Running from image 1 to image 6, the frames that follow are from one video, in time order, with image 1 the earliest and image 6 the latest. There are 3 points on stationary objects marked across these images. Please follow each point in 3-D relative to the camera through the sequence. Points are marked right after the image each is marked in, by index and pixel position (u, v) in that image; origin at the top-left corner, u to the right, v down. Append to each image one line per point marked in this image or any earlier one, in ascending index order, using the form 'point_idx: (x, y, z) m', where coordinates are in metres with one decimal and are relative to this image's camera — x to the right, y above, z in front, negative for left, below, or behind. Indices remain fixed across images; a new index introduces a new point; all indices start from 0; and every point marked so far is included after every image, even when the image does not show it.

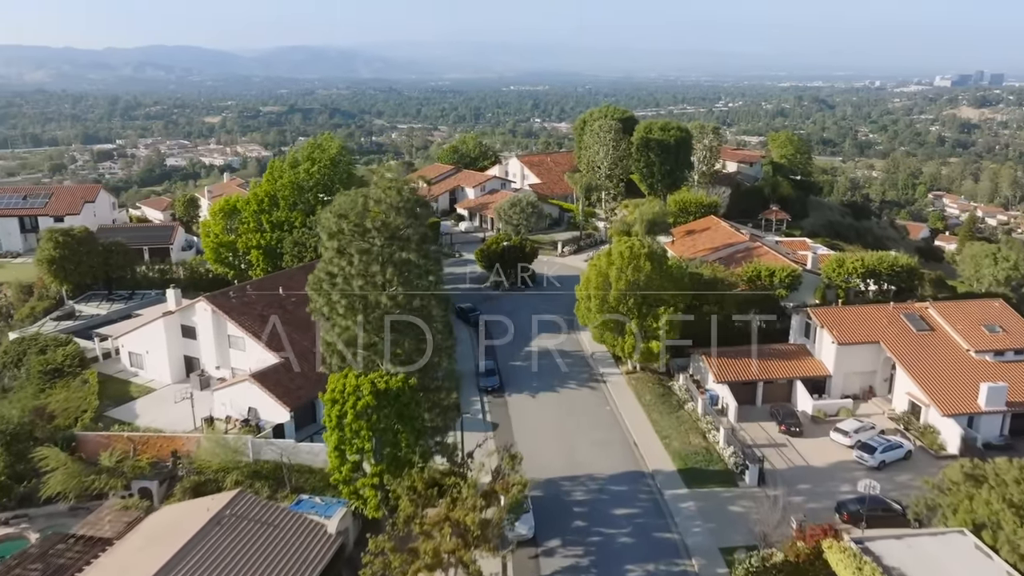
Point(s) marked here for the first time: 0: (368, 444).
0: (-3.7, -4.0, +19.8) m
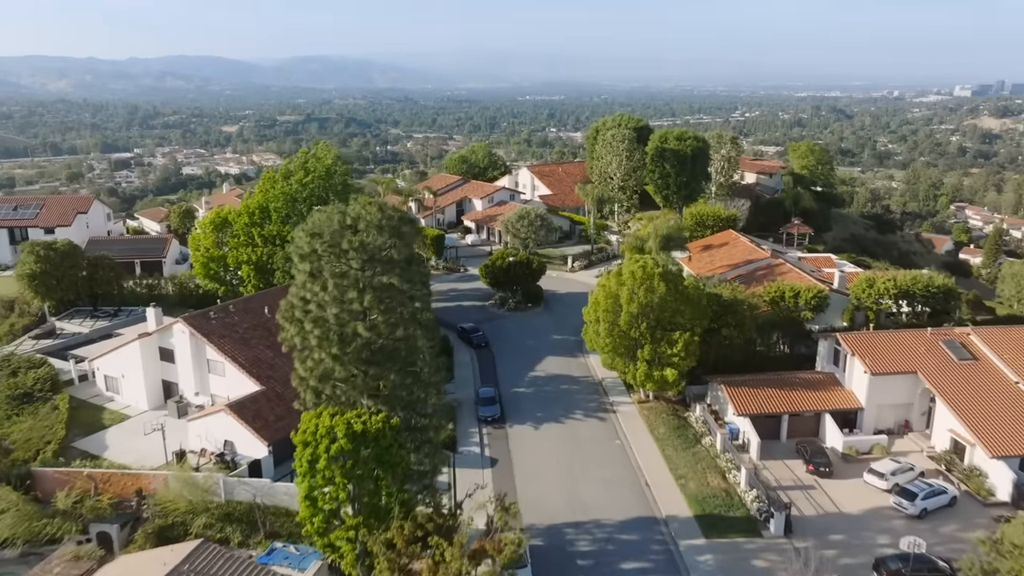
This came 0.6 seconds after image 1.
0: (-3.8, -4.6, +17.5) m
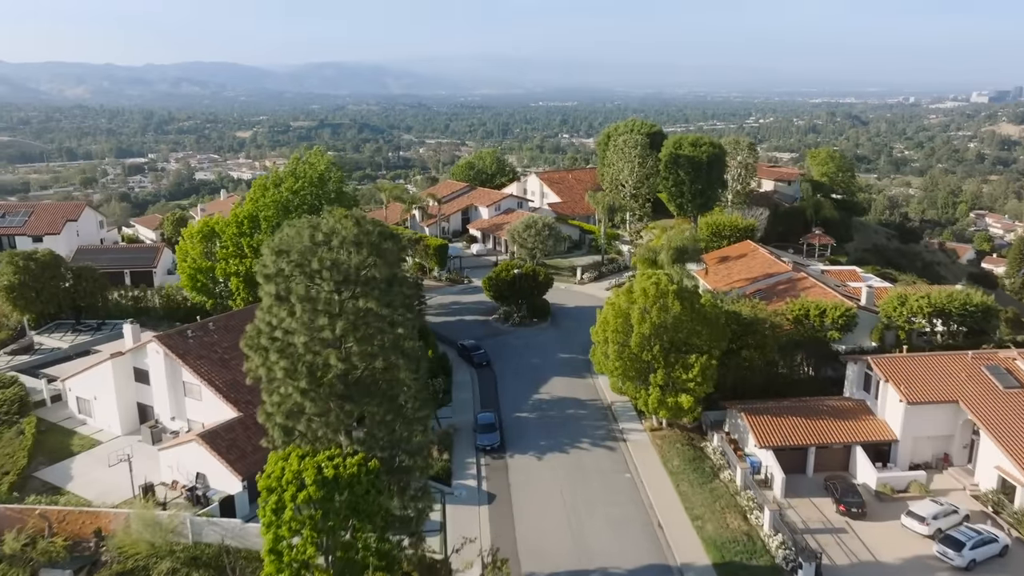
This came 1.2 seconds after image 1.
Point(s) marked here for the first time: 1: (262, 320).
0: (-4.0, -5.1, +15.3) m
1: (-5.1, -0.7, +15.8) m
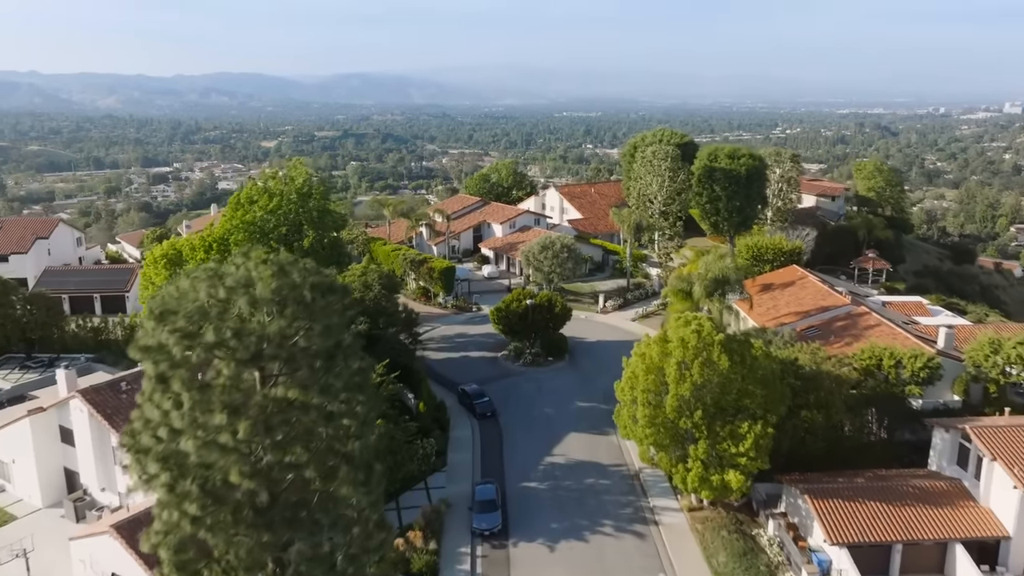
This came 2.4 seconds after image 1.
0: (-4.2, -6.2, +10.4) m
1: (-5.3, -1.7, +11.0) m
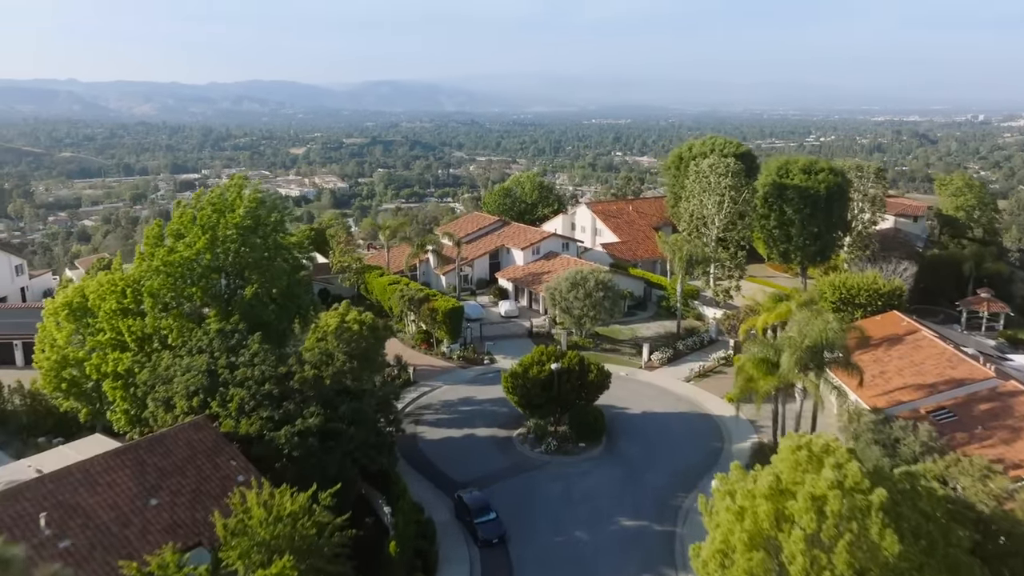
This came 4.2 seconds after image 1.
0: (-4.4, -7.9, +2.3) m
1: (-5.4, -3.4, +3.0) m
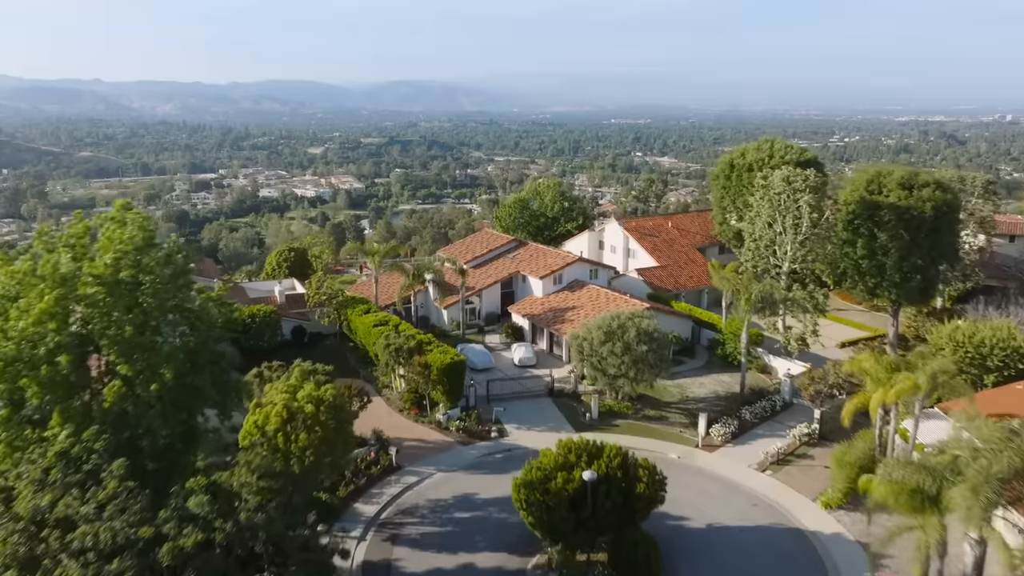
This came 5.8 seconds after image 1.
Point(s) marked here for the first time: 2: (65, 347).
0: (-4.6, -9.5, -5.1) m
1: (-5.6, -5.0, -4.4) m
2: (-8.0, -1.0, +14.3) m
